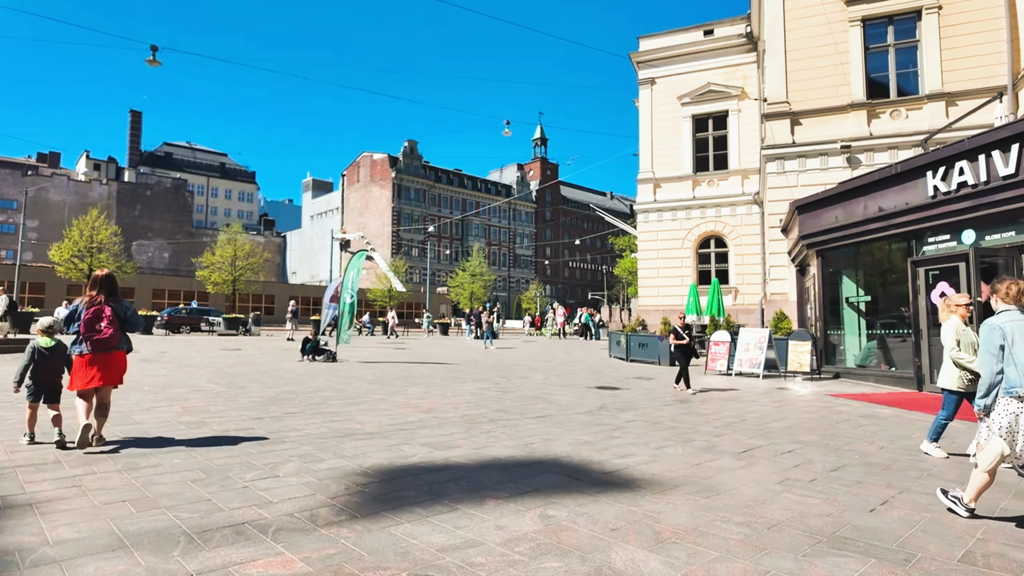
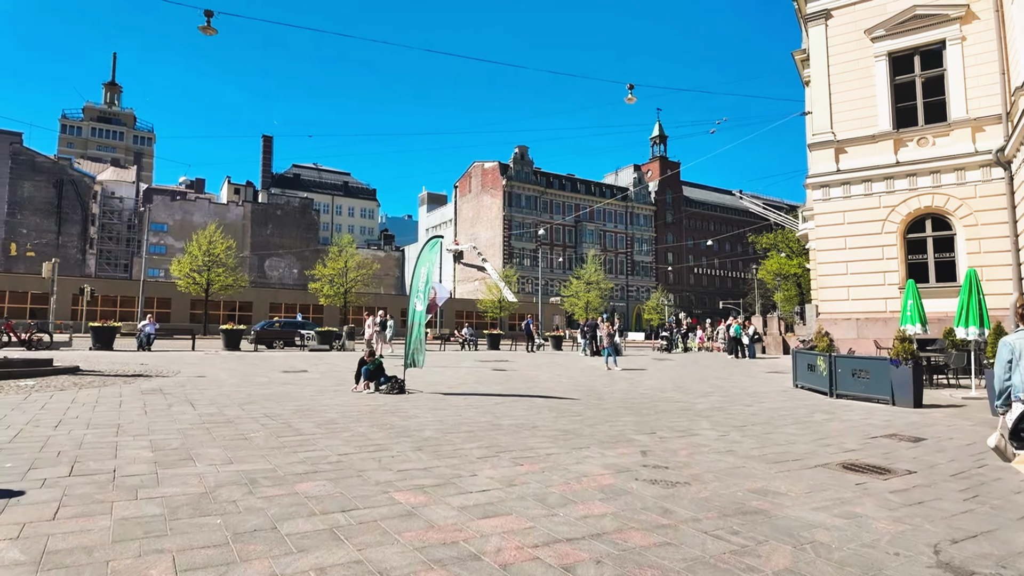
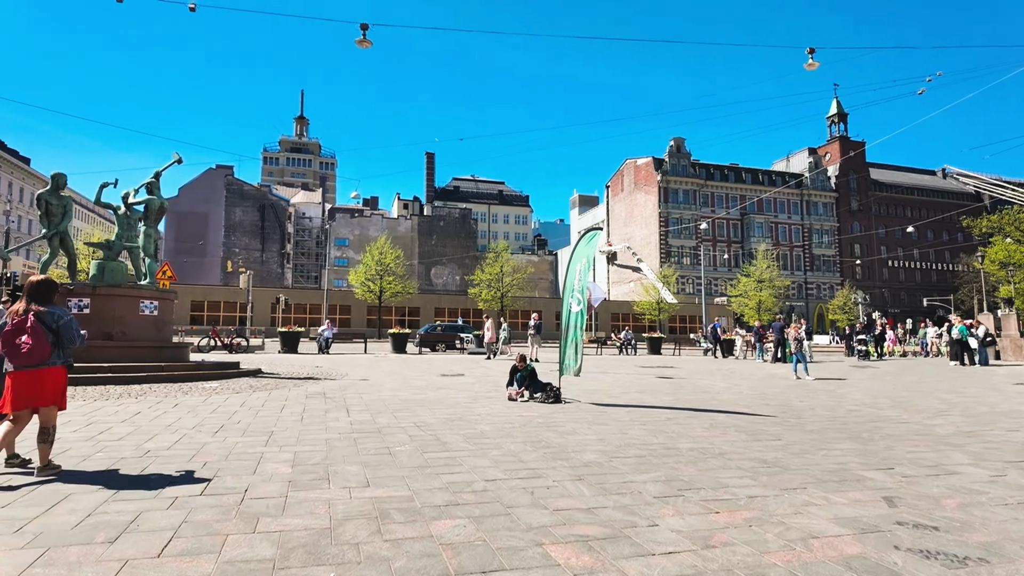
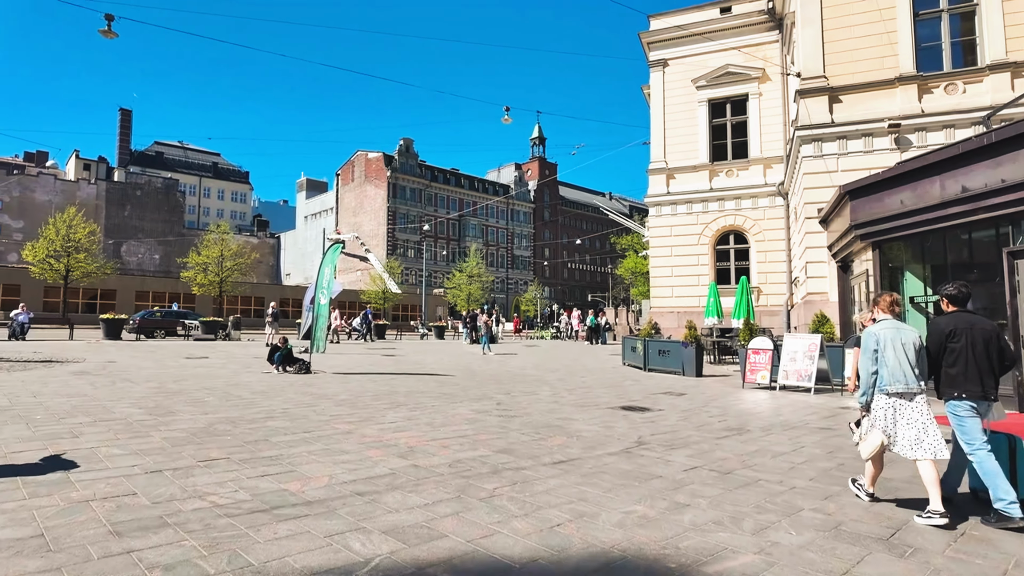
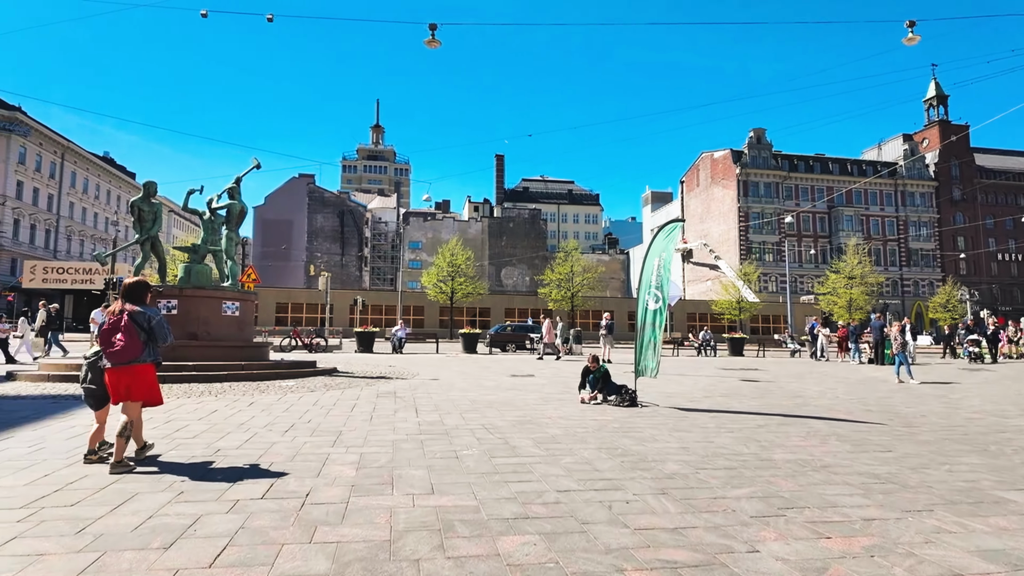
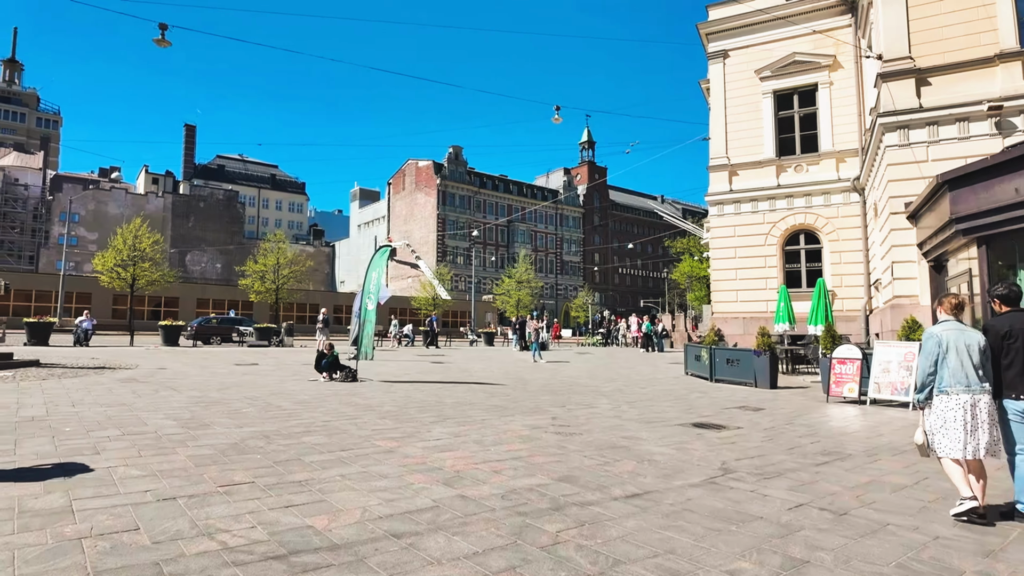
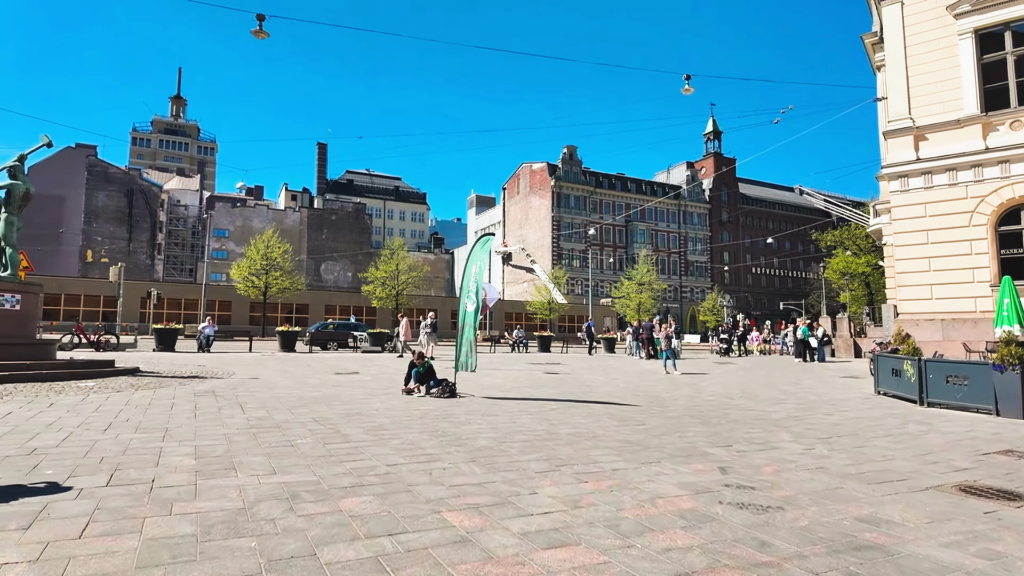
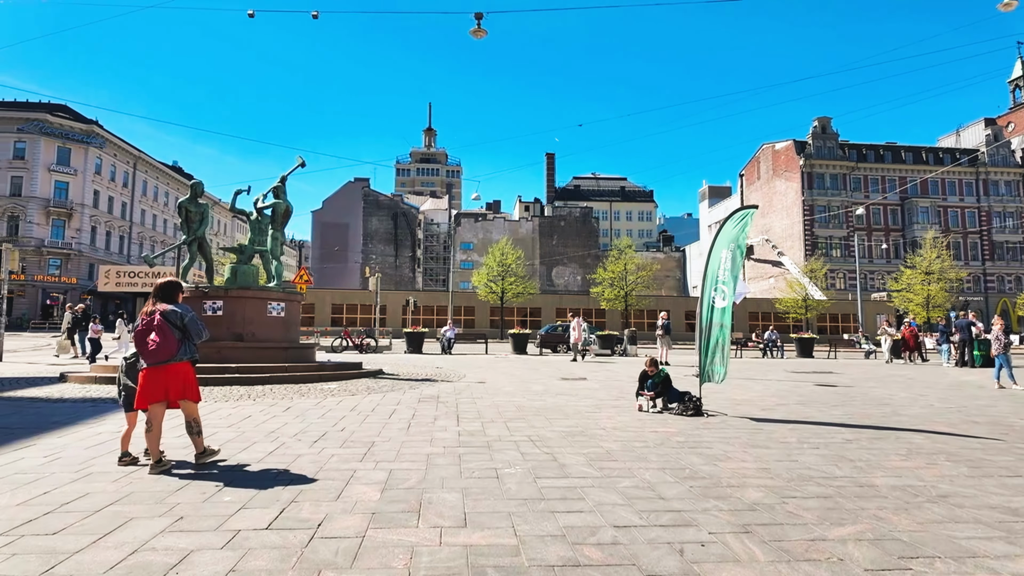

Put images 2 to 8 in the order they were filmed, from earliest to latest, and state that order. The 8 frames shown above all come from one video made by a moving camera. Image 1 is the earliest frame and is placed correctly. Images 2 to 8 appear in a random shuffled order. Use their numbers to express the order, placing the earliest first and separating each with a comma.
4, 6, 2, 7, 3, 5, 8
